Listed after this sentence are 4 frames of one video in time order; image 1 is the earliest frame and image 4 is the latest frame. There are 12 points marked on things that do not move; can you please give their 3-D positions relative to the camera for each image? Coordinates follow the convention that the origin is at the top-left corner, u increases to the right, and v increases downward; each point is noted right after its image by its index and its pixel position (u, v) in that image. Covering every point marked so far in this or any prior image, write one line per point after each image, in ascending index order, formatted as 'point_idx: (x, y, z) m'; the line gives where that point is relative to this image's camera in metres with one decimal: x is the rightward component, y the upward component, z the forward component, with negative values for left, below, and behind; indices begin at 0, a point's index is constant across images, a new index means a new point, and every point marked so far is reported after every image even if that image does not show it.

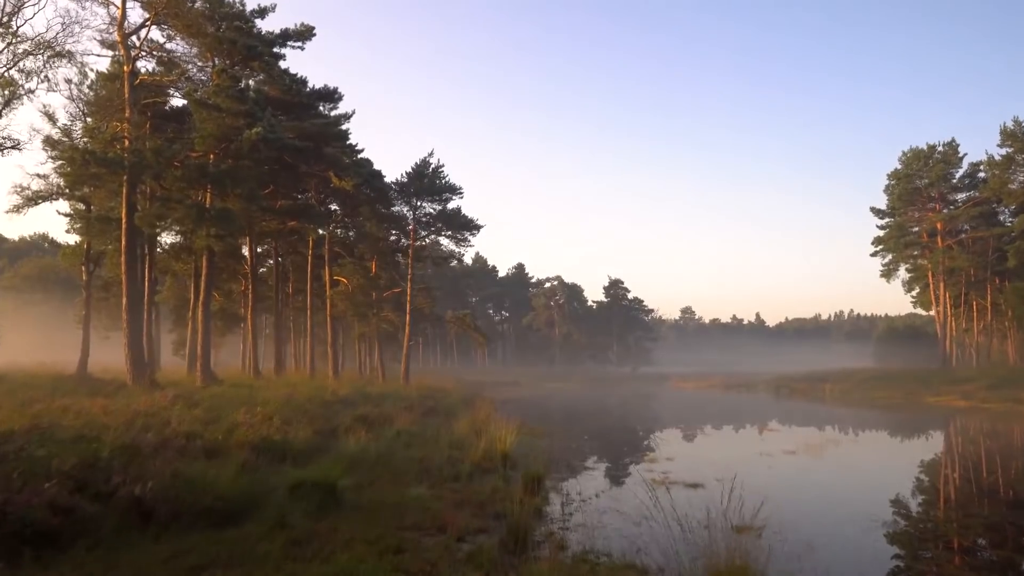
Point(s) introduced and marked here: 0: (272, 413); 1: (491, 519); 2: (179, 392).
0: (-5.4, -2.8, +15.1) m
1: (-0.3, -3.3, +9.8) m
2: (-9.1, -2.8, +18.7) m
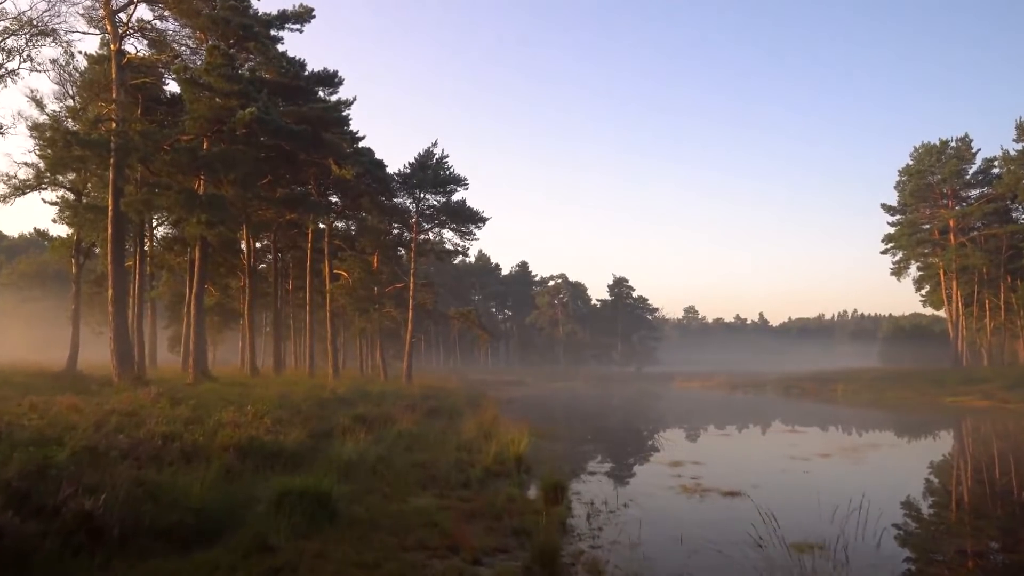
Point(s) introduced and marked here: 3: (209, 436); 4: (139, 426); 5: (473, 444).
0: (-5.1, -2.5, +13.9) m
1: (-0.1, -3.1, +8.5) m
2: (-8.8, -2.6, +17.5) m
3: (-4.7, -2.3, +10.5) m
4: (-5.9, -2.2, +10.8) m
5: (-0.9, -3.5, +15.4) m
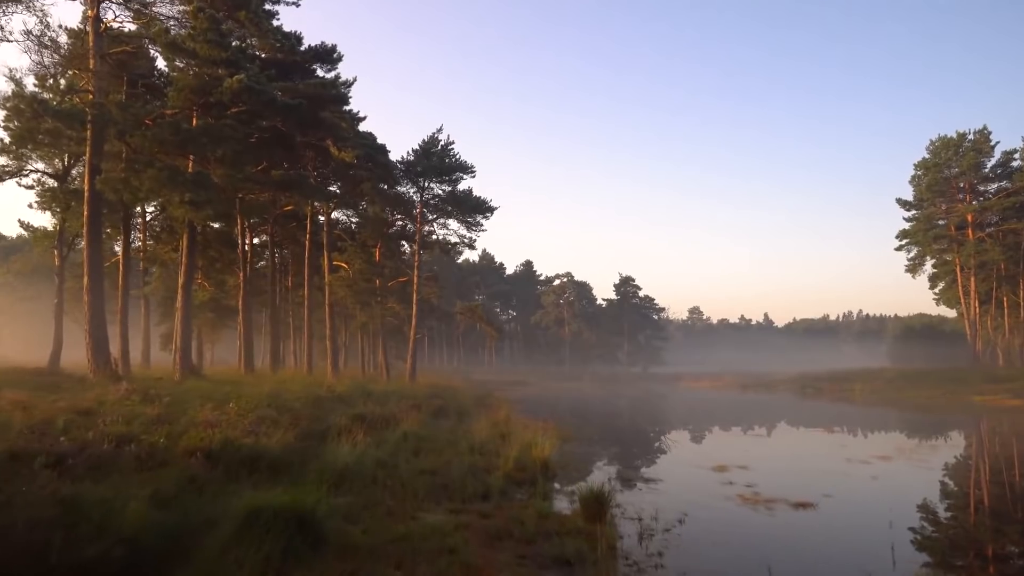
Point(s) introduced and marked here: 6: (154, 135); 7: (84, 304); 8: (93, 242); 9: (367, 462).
0: (-4.7, -2.2, +12.1) m
1: (+0.3, -2.7, +6.7) m
2: (-8.5, -2.2, +15.7) m
3: (-4.3, -1.9, +8.7) m
4: (-5.5, -1.8, +9.0) m
5: (-0.5, -3.1, +13.5) m
6: (-9.5, +4.1, +18.2) m
7: (-11.4, -0.5, +18.4) m
8: (-11.4, +1.2, +18.7) m
9: (-2.0, -2.5, +9.7) m
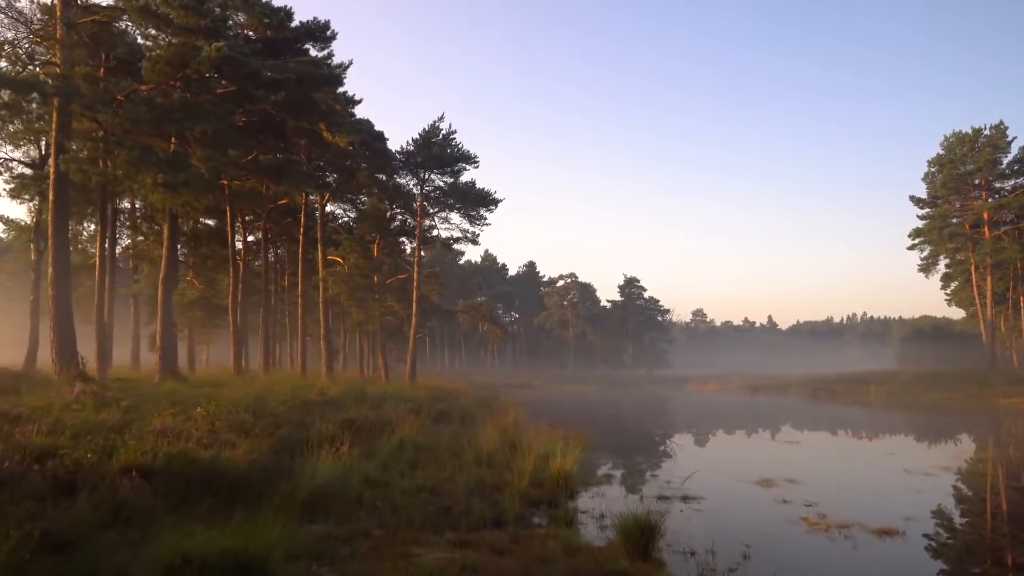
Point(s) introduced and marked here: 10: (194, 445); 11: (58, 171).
0: (-4.5, -1.9, +10.3) m
1: (+0.5, -2.4, +4.9) m
2: (-8.2, -2.0, +13.9) m
3: (-4.1, -1.7, +7.0) m
4: (-5.3, -1.6, +7.3) m
5: (-0.3, -2.9, +11.8) m
6: (-9.3, +4.3, +16.5) m
7: (-11.2, -0.3, +16.7) m
8: (-11.1, +1.4, +17.0) m
9: (-1.9, -2.2, +8.0) m
10: (-3.6, -1.8, +7.9) m
11: (-11.2, +2.8, +17.0) m
